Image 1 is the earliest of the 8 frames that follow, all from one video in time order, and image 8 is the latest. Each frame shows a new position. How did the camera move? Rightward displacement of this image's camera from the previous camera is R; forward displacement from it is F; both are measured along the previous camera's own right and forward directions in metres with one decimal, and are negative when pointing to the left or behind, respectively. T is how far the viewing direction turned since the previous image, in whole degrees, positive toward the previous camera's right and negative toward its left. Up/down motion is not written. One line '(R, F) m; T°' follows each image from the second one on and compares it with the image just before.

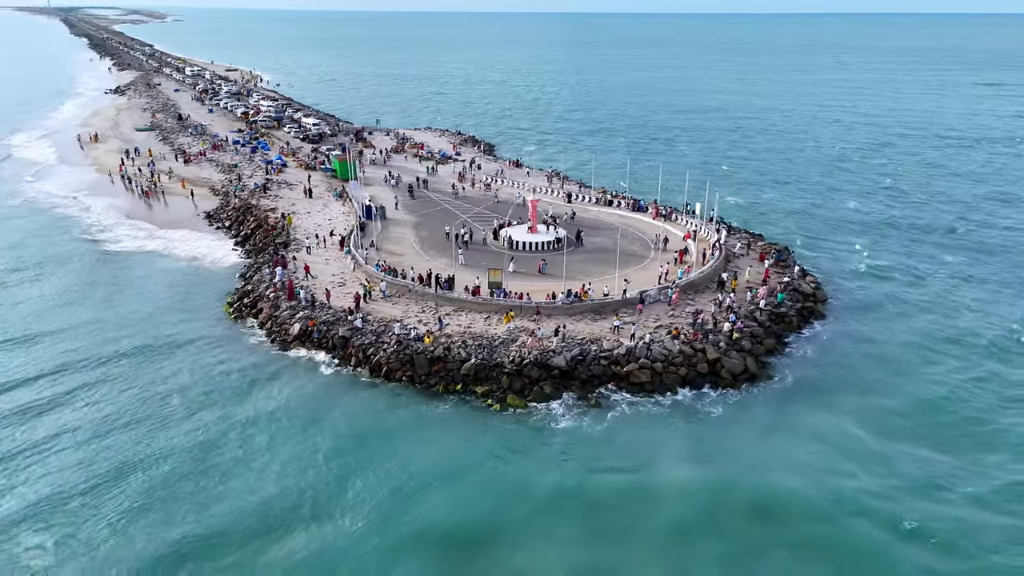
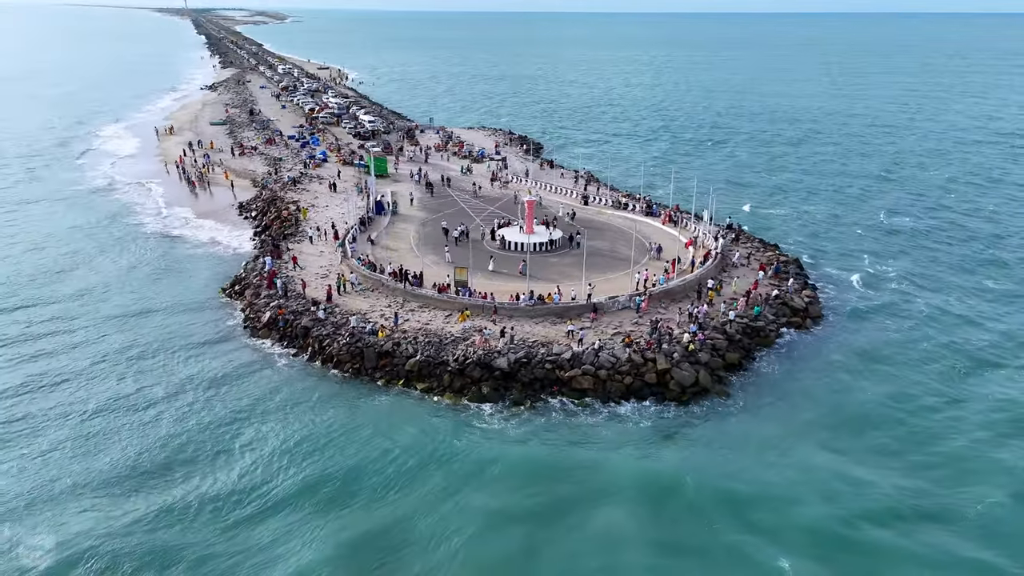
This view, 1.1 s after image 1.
(+6.5, +0.6) m; -7°
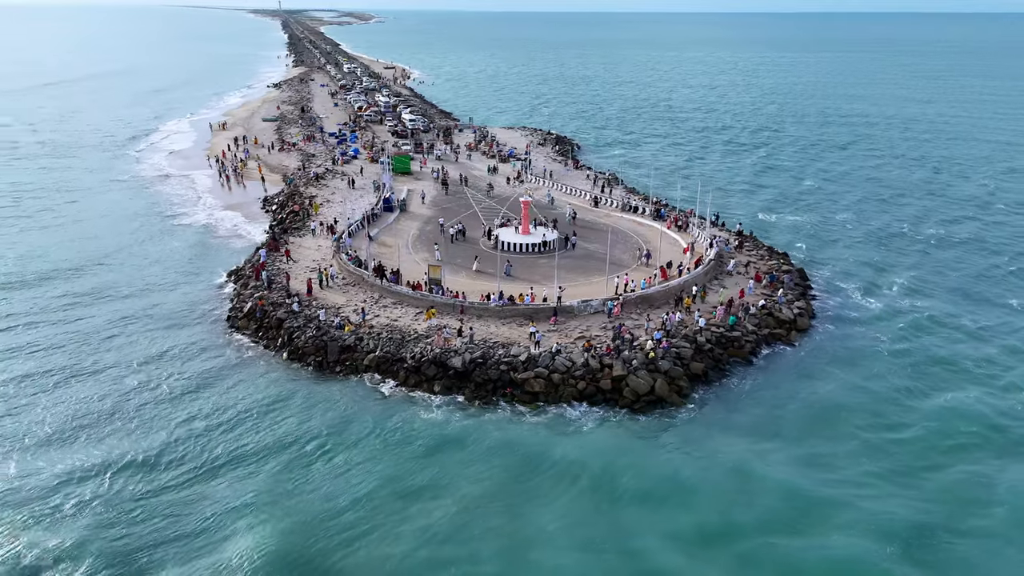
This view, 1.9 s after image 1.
(+5.0, +0.4) m; -5°
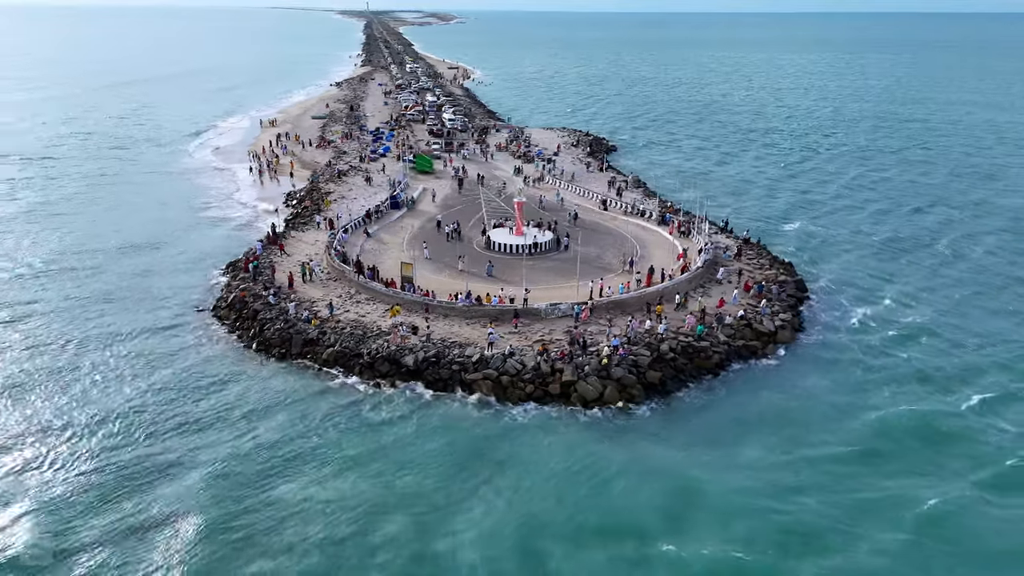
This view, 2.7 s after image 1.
(+5.1, +0.5) m; -5°
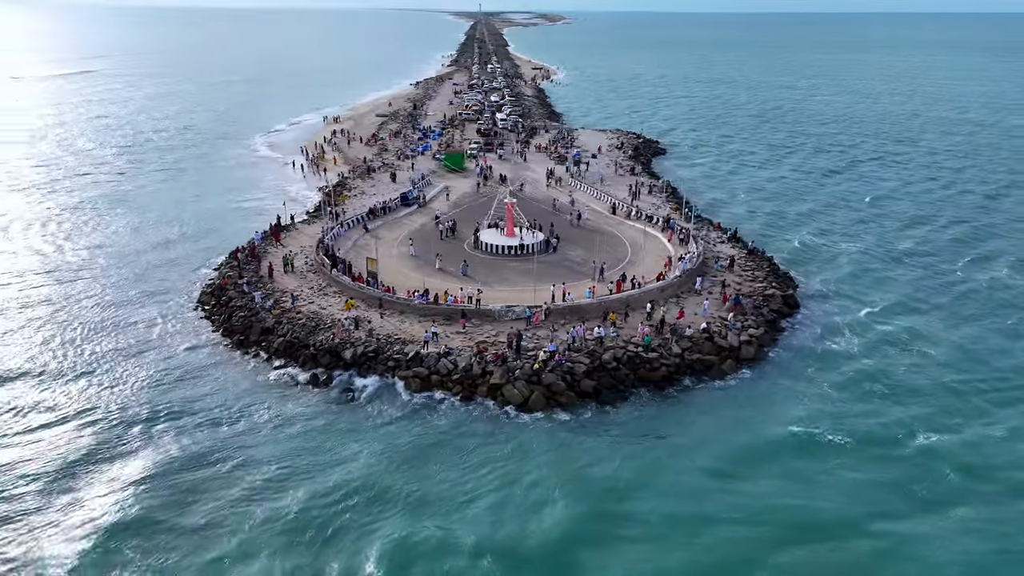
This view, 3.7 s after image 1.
(+6.8, +0.7) m; -7°
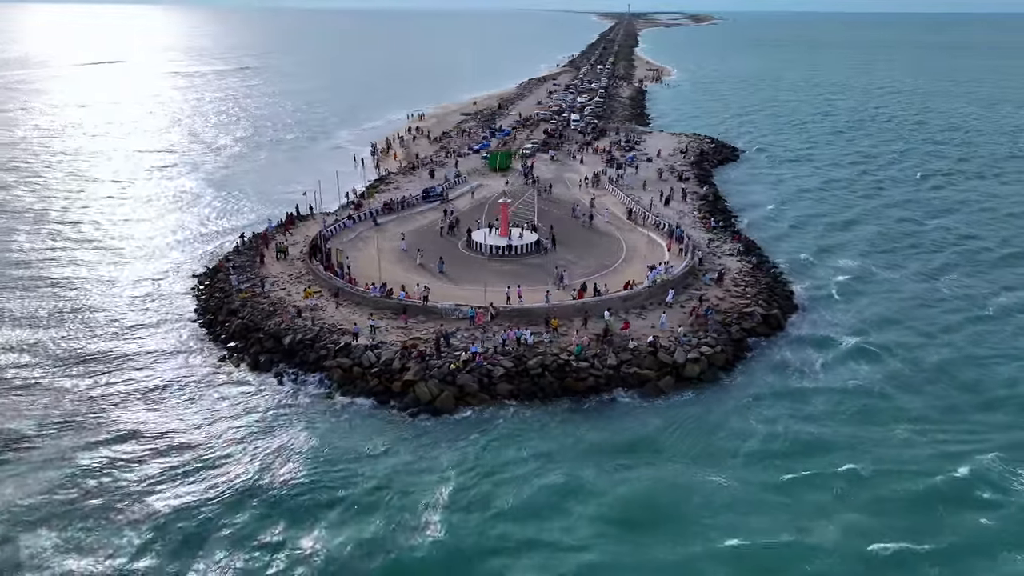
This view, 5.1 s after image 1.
(+8.6, +1.0) m; -9°
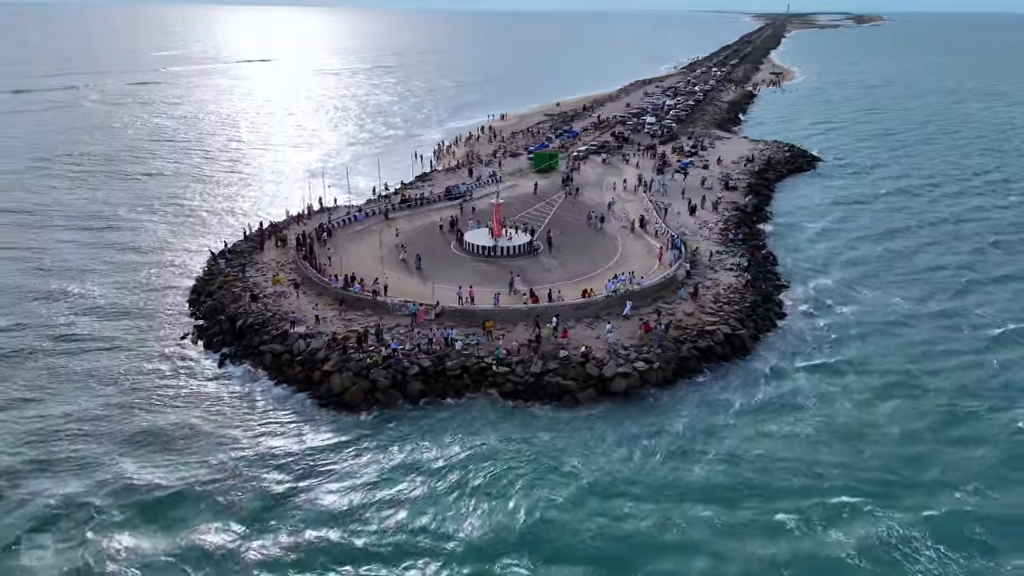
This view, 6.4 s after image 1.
(+8.7, +1.1) m; -10°
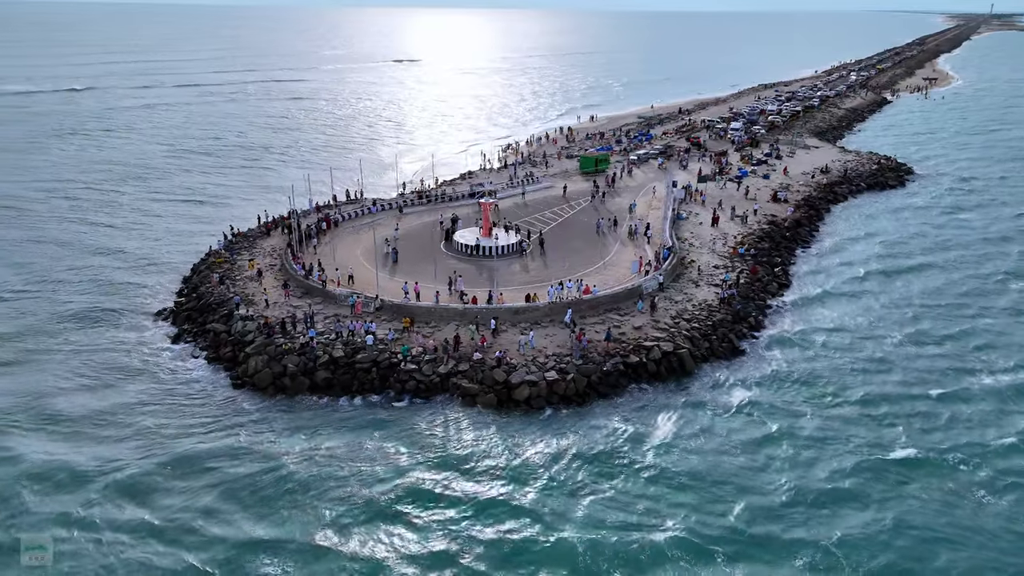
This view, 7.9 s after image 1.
(+9.7, +1.3) m; -11°
